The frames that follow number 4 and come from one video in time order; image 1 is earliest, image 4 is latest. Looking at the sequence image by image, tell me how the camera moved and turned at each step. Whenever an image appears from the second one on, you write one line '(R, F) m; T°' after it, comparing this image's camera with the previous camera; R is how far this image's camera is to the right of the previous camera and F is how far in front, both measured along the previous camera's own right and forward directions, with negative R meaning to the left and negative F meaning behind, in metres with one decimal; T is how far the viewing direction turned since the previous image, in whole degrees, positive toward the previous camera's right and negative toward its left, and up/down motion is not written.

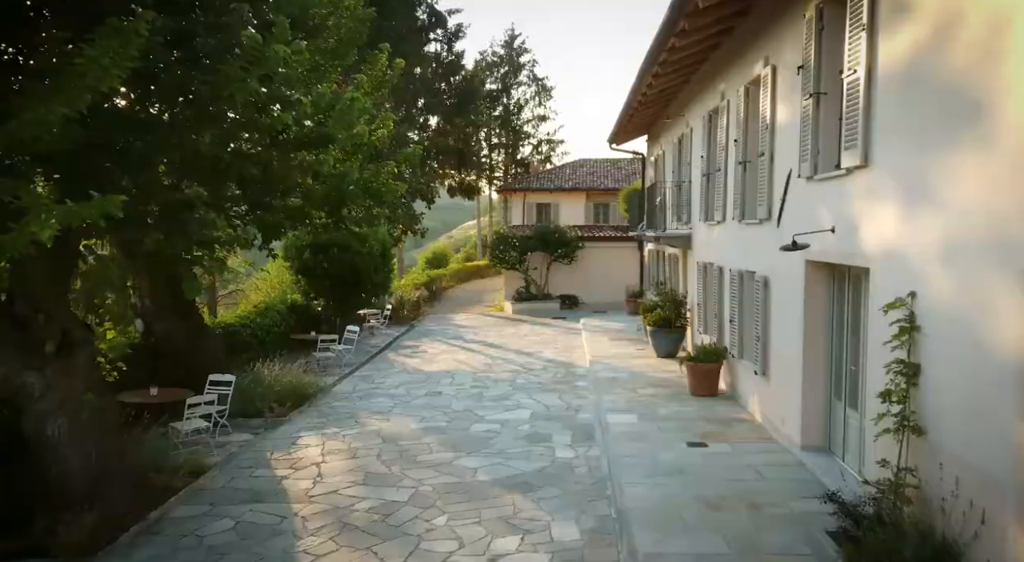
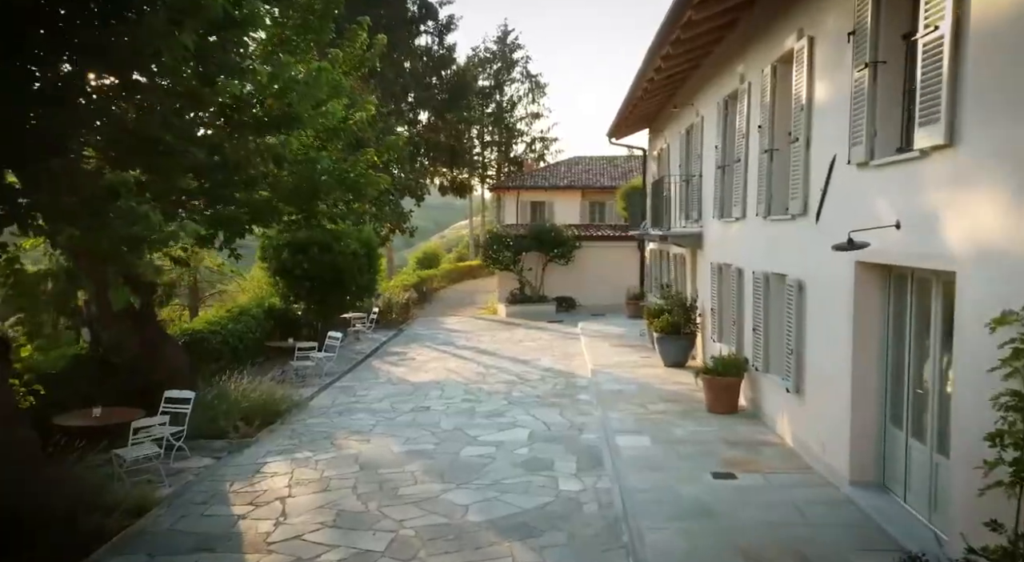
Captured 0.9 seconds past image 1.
(0.0, +1.1) m; +1°
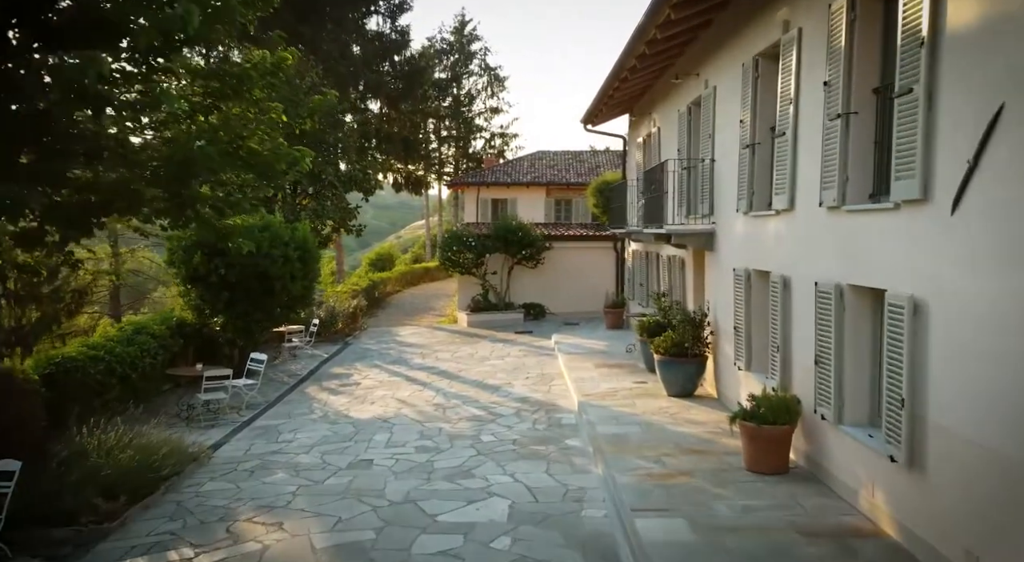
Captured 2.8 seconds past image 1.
(-0.1, +2.6) m; +3°
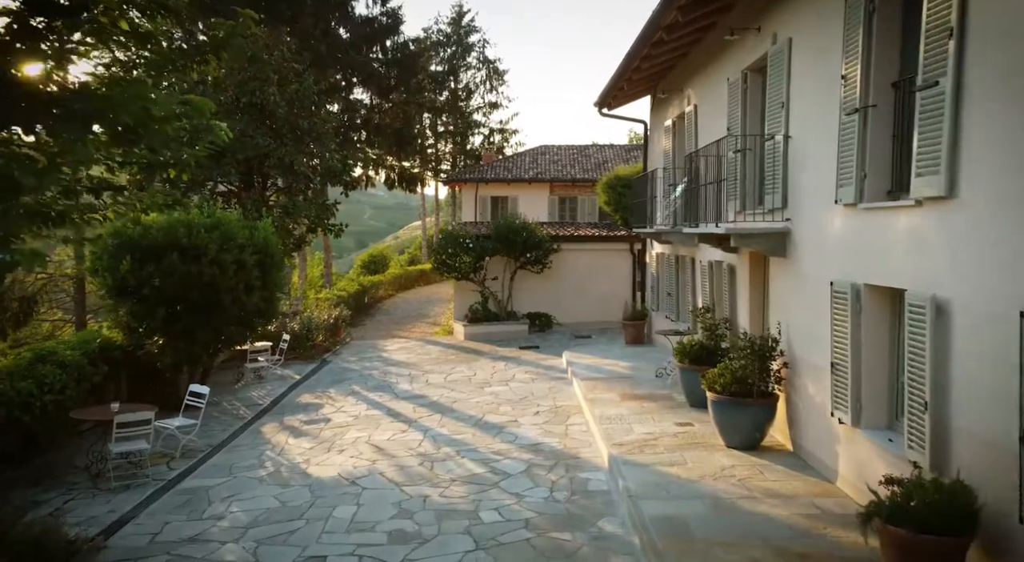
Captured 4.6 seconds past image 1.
(-0.1, +2.5) m; 0°
